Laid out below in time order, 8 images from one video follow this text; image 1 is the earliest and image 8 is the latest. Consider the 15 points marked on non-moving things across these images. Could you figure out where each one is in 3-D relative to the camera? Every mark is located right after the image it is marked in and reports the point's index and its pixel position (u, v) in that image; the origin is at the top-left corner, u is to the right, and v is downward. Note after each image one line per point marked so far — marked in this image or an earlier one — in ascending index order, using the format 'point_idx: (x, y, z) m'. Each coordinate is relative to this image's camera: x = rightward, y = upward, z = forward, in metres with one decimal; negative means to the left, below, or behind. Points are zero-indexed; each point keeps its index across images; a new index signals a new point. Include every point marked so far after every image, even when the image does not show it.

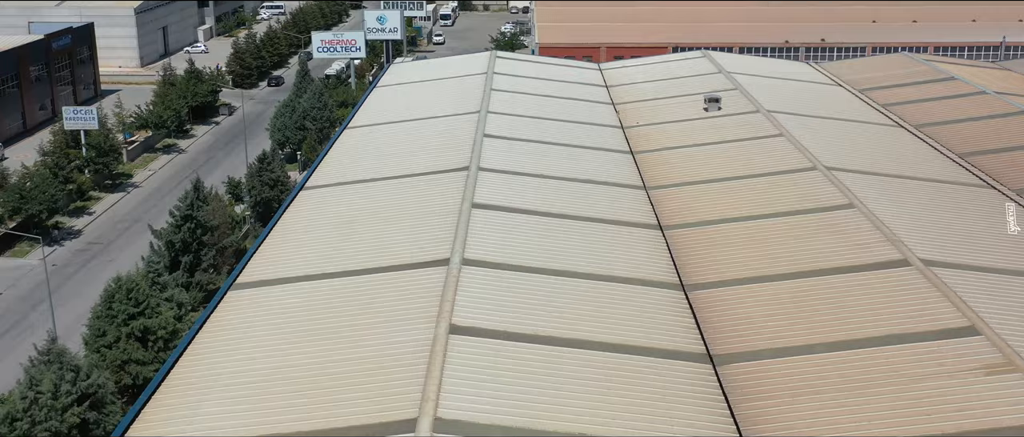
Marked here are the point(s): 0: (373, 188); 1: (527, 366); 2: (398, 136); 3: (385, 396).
0: (-1.7, +0.4, +16.5) m
1: (+0.1, -1.1, +10.4) m
2: (-1.6, +1.2, +19.7) m
3: (-0.9, -1.3, +9.7) m
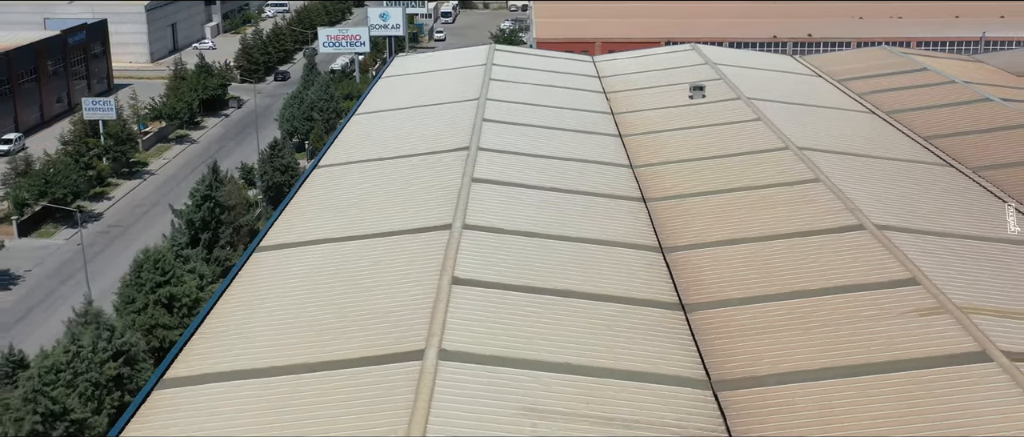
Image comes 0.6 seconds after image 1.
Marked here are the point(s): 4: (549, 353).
0: (-1.7, +0.7, +18.0) m
1: (+0.1, -0.8, +11.9) m
2: (-1.7, +1.5, +21.2) m
3: (-1.0, -0.9, +11.2) m
4: (+0.3, -1.1, +10.9) m
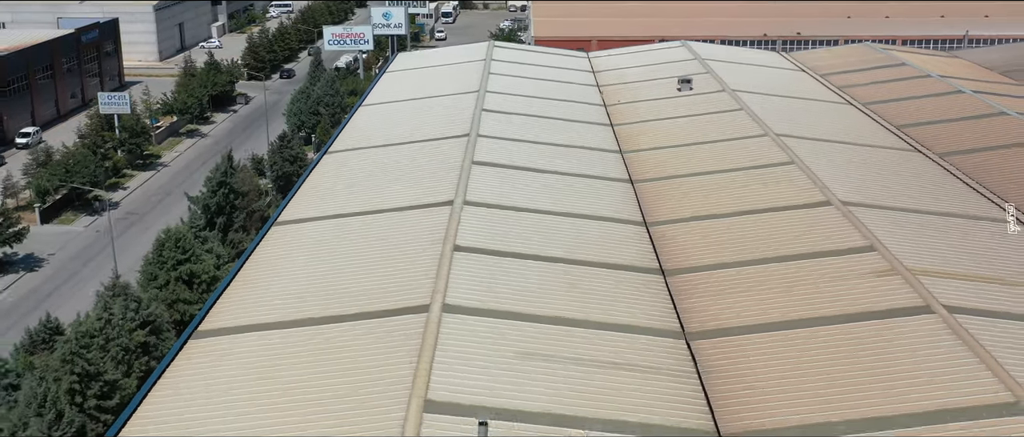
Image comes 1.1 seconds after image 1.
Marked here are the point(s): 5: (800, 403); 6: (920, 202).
0: (-1.8, +1.0, +19.4) m
1: (0.0, -0.5, +13.3) m
2: (-1.7, +1.8, +22.5) m
3: (-1.0, -0.7, +12.6) m
4: (+0.3, -0.8, +12.3) m
5: (+2.2, -1.4, +10.3) m
6: (+5.0, +0.2, +16.5) m
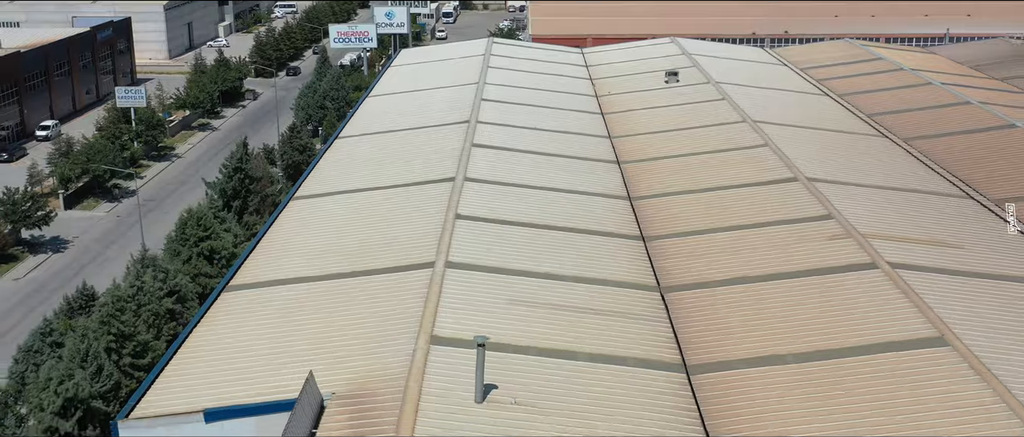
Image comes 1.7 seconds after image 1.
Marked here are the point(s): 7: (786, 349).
0: (-1.8, +1.3, +21.0) m
1: (0.0, -0.2, +14.9) m
2: (-1.8, +2.1, +24.1) m
3: (-1.0, -0.3, +14.2) m
4: (+0.2, -0.5, +13.9) m
5: (+2.1, -1.1, +11.9) m
6: (+4.9, +0.5, +18.1) m
7: (+2.4, -1.1, +11.7) m
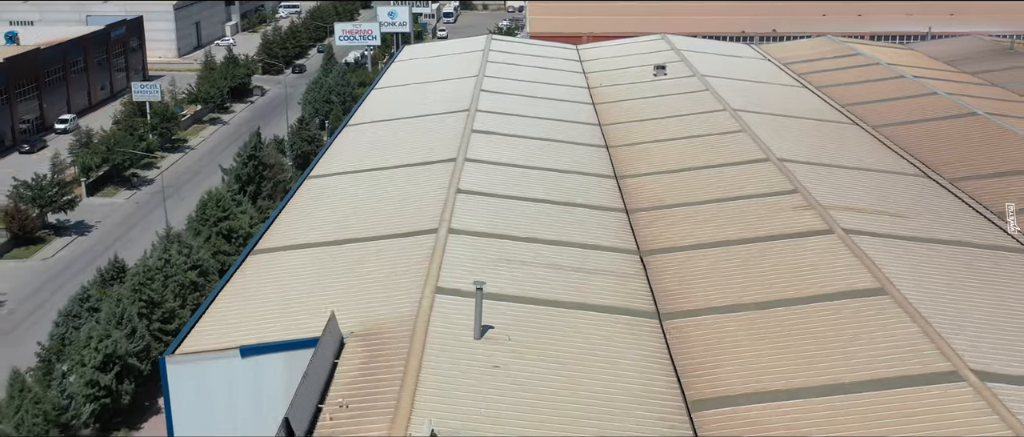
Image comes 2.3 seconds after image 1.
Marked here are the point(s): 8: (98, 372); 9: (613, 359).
0: (-1.9, +1.6, +22.6) m
1: (-0.1, +0.1, +16.5) m
2: (-1.8, +2.4, +25.8) m
3: (-1.1, 0.0, +15.8) m
4: (+0.2, -0.1, +15.5) m
5: (+2.1, -0.7, +13.5) m
6: (+4.9, +0.9, +19.8) m
7: (+2.3, -0.8, +13.3) m
8: (-5.1, -1.9, +16.6) m
9: (+0.9, -1.2, +11.7) m
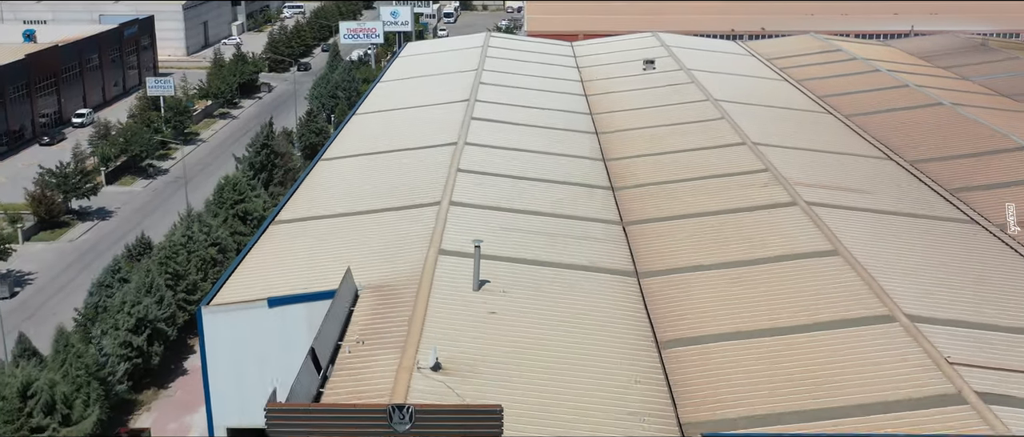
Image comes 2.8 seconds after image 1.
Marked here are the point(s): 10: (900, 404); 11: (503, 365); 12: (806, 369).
0: (-1.9, +1.9, +24.3) m
1: (-0.1, +0.5, +18.2) m
2: (-1.9, +2.7, +27.4) m
3: (-1.2, +0.3, +17.5) m
4: (+0.1, +0.2, +17.2) m
5: (+2.0, -0.4, +15.2) m
6: (+4.8, +1.2, +21.4) m
7: (+2.2, -0.4, +15.0) m
8: (-5.1, -1.5, +18.3) m
9: (+0.8, -0.9, +13.4) m
10: (+3.0, -1.4, +10.5) m
11: (-0.1, -1.2, +11.5) m
12: (+2.5, -1.3, +11.4) m
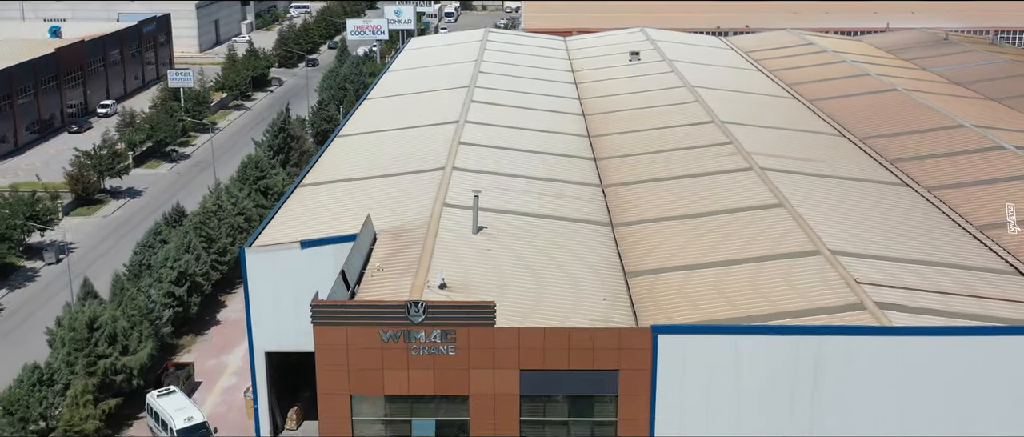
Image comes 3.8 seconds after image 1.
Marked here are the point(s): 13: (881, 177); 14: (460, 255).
0: (-2.0, +2.4, +26.9) m
1: (-0.2, +1.0, +20.8) m
2: (-2.0, +3.2, +30.1) m
3: (-1.2, +0.8, +20.1) m
4: (0.0, +0.7, +19.8) m
5: (+2.0, +0.1, +17.8) m
6: (+4.7, +1.7, +24.1) m
7: (+2.2, +0.1, +17.6) m
8: (-5.2, -1.0, +20.9) m
9: (+0.7, -0.3, +16.0) m
10: (+2.9, -0.9, +13.1) m
11: (-0.2, -0.7, +14.2) m
12: (+2.4, -0.7, +14.0) m
13: (+5.4, +0.6, +19.9) m
14: (-0.6, -0.4, +15.2) m
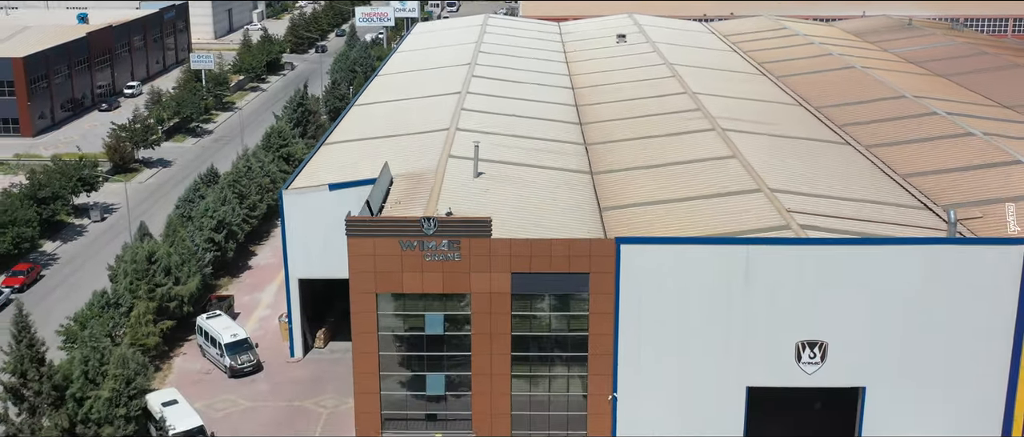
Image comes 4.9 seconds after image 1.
0: (-2.1, +3.2, +30.1) m
1: (-0.3, +1.8, +24.0) m
2: (-2.0, +4.0, +33.2) m
3: (-1.3, +1.6, +23.2) m
4: (-0.1, +1.5, +23.0) m
5: (+1.9, +0.9, +21.0) m
6: (+4.7, +2.5, +27.2) m
7: (+2.1, +0.9, +20.7) m
8: (-5.3, -0.2, +24.1) m
9: (+0.6, +0.4, +19.2) m
10: (+2.8, -0.1, +16.3) m
11: (-0.2, +0.1, +17.3) m
12: (+2.3, 0.0, +17.2) m
13: (+5.3, +1.4, +23.0) m
14: (-0.7, +0.3, +18.3) m
